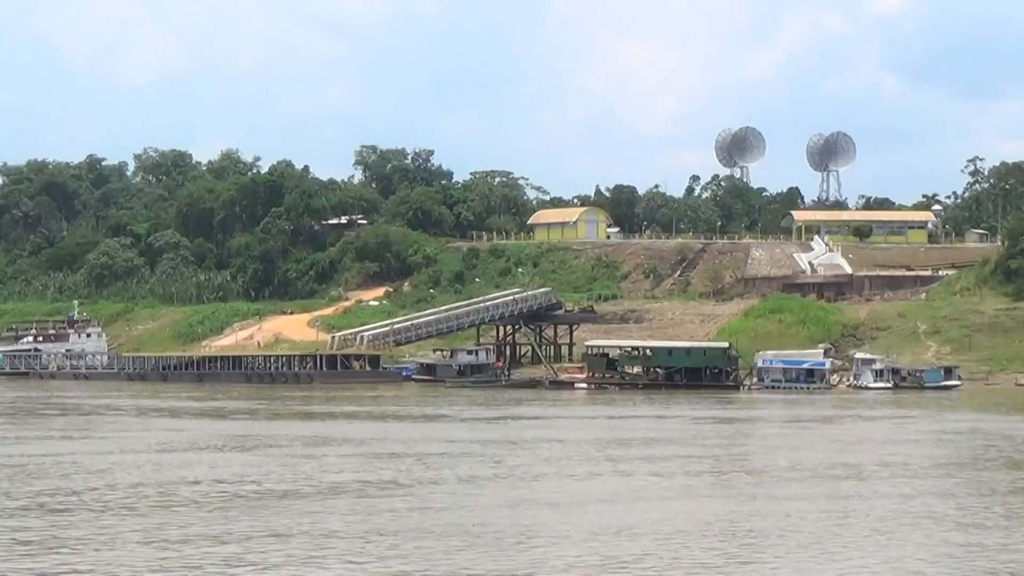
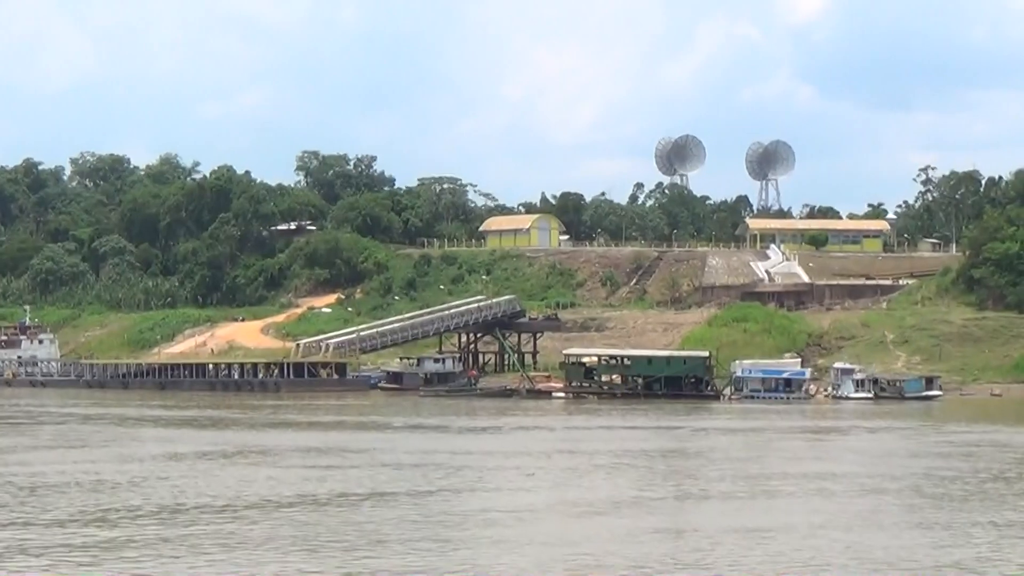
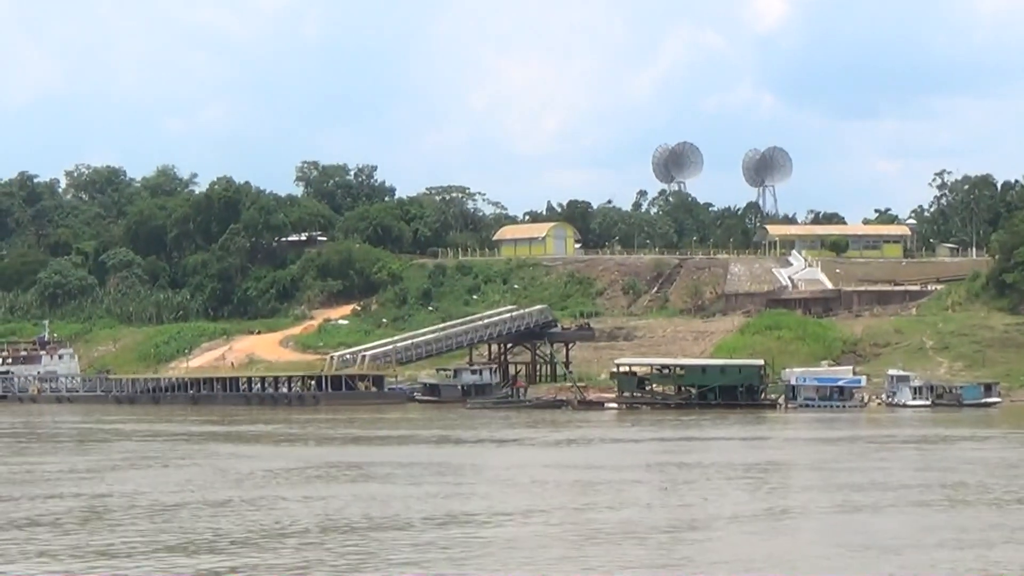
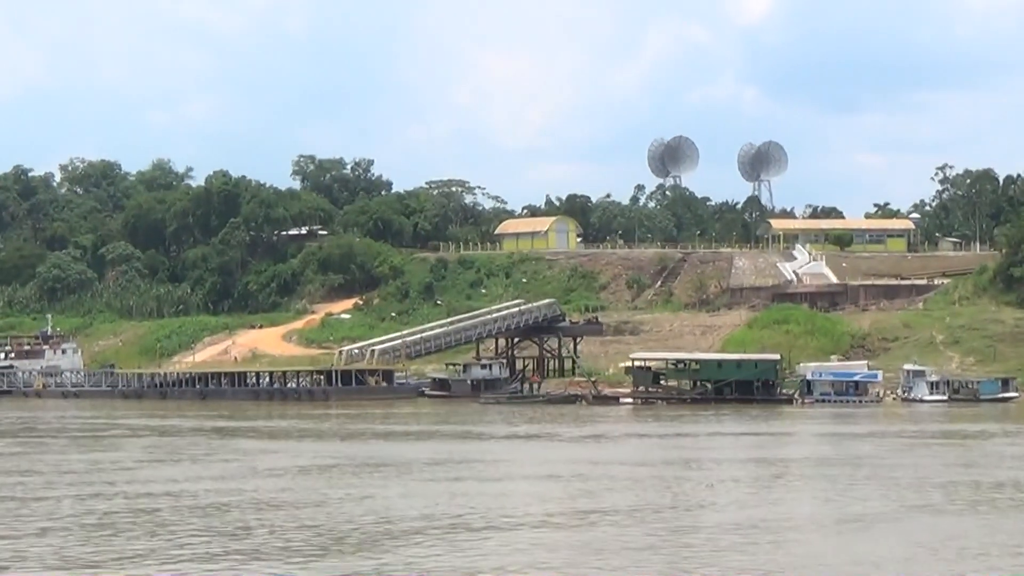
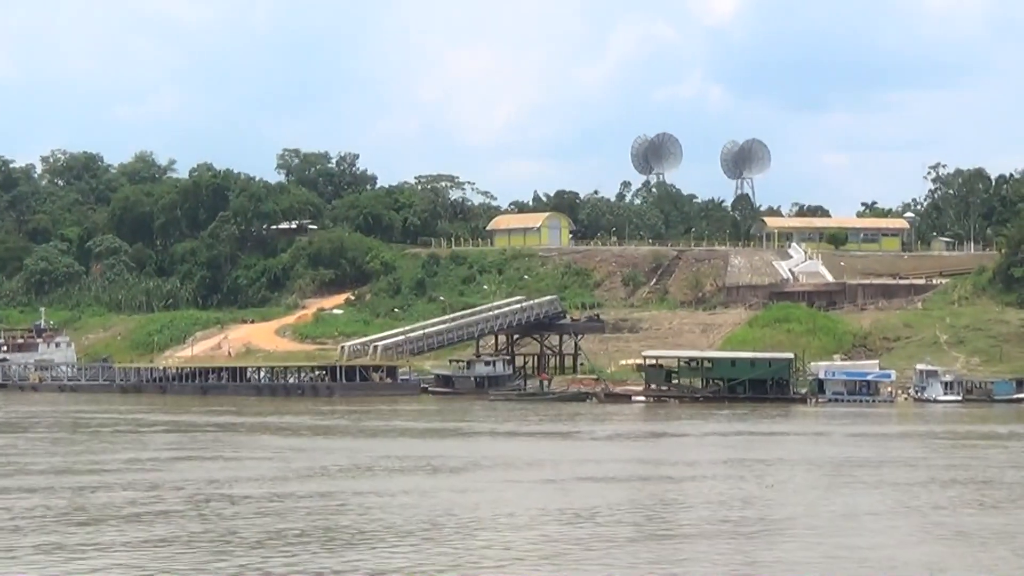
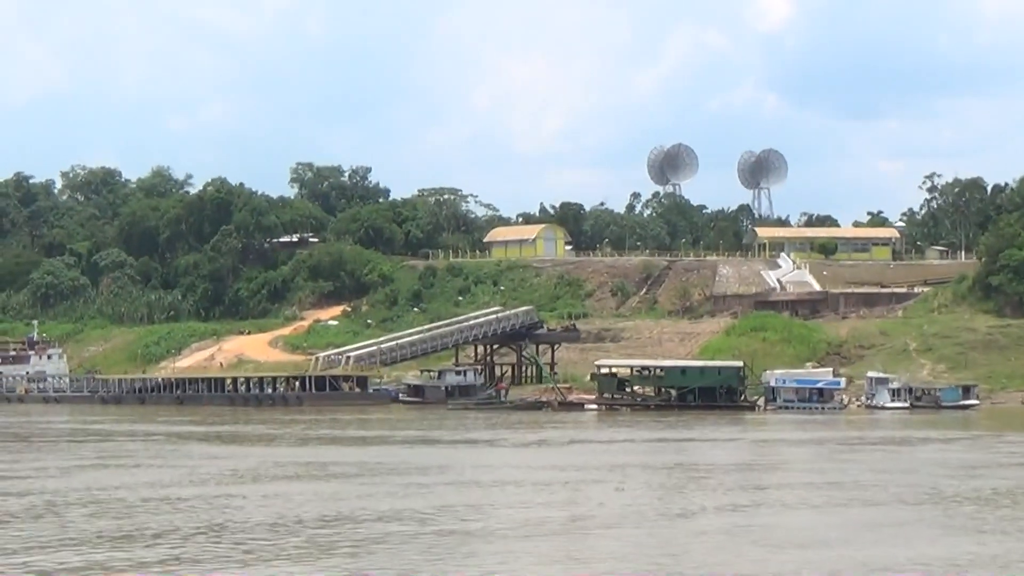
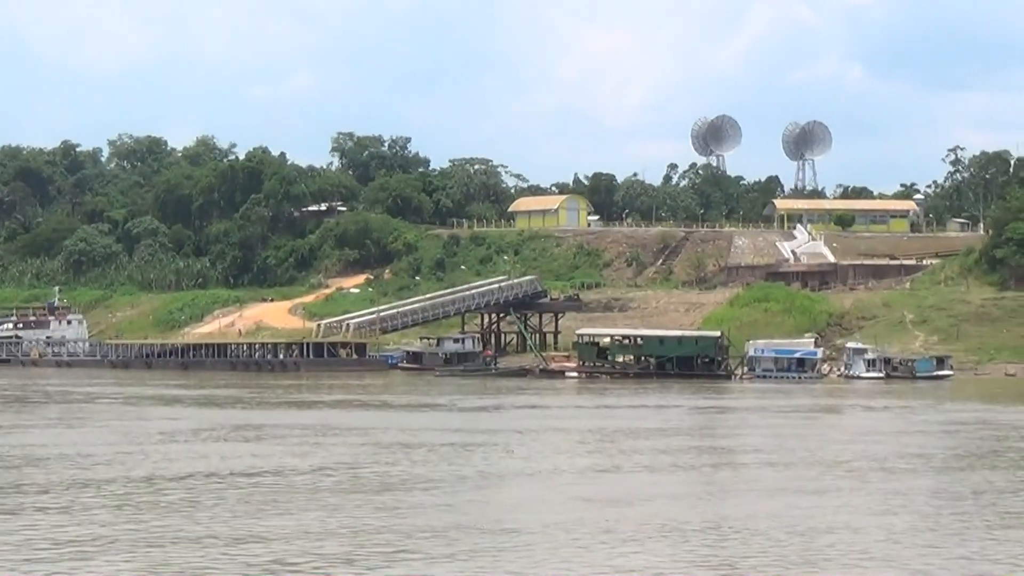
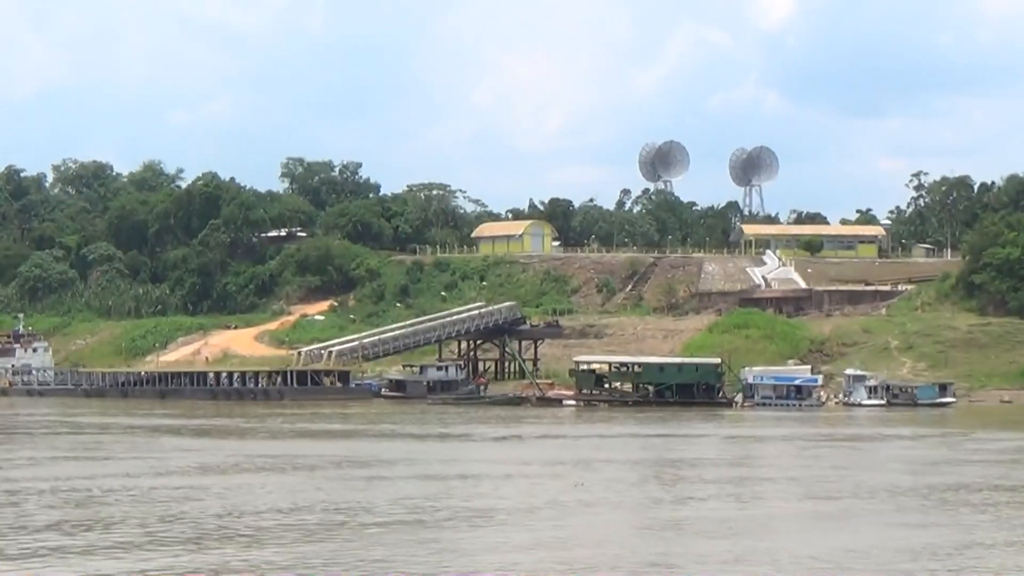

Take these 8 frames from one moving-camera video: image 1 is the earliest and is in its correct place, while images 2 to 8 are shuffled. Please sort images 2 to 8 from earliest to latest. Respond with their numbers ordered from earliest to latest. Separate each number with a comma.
7, 2, 8, 6, 3, 4, 5
